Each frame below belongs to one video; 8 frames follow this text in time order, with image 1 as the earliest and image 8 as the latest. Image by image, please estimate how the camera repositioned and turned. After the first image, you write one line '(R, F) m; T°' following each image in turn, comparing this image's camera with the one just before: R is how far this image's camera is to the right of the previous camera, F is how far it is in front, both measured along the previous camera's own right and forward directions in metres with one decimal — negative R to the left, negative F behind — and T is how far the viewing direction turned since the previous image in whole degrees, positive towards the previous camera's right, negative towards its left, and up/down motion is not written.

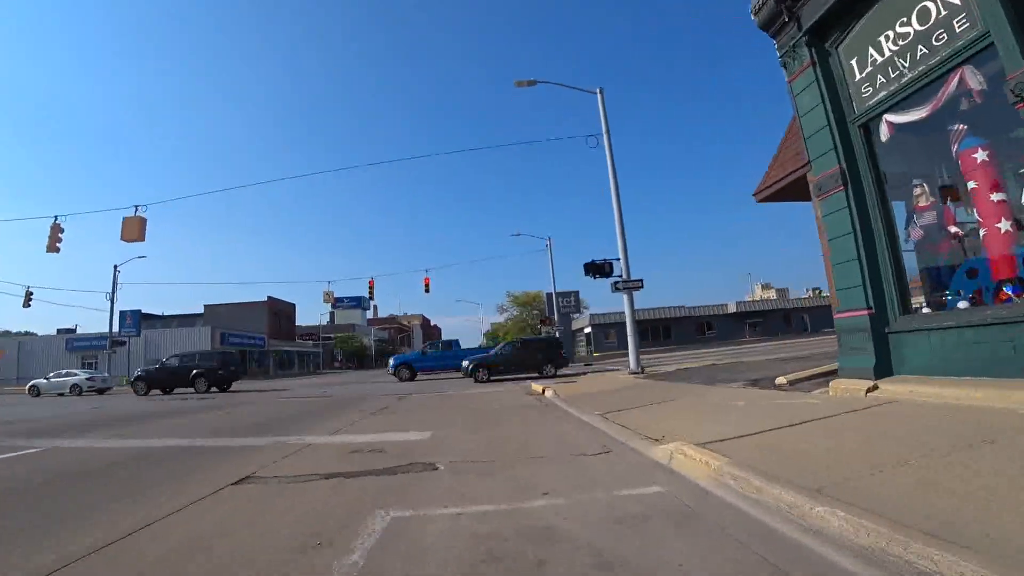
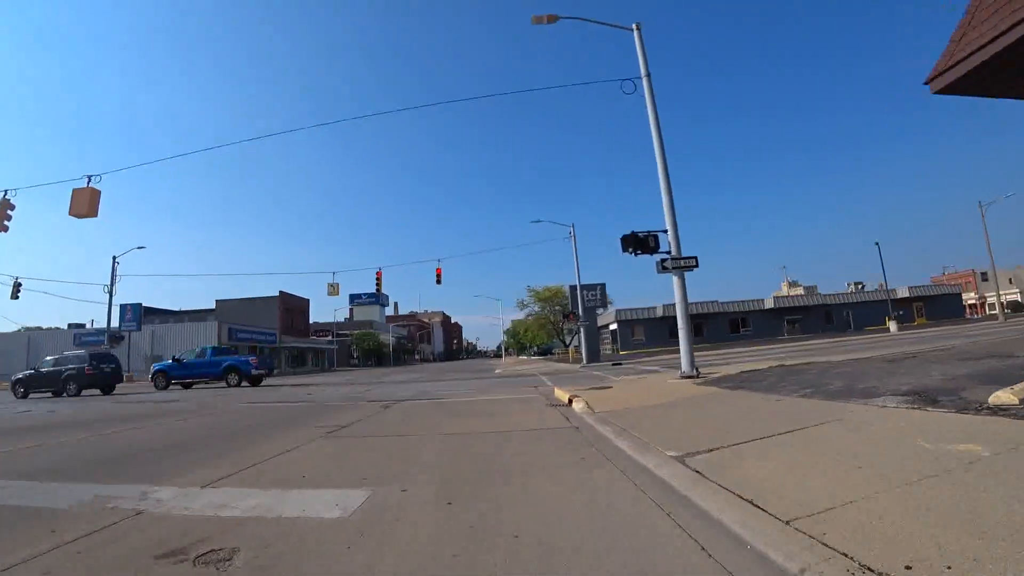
(+0.1, +4.8) m; -2°
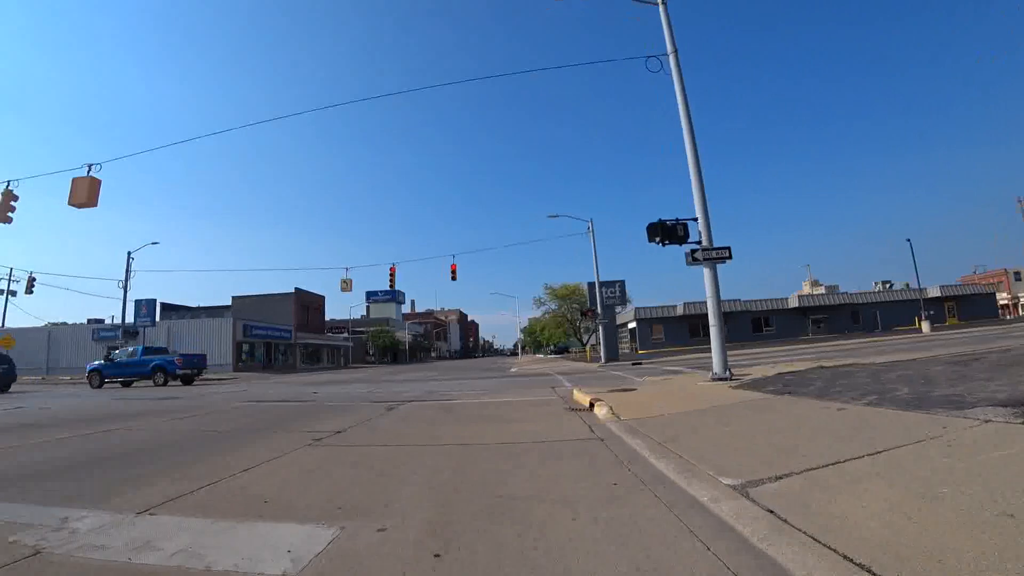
(0.0, +1.3) m; -2°
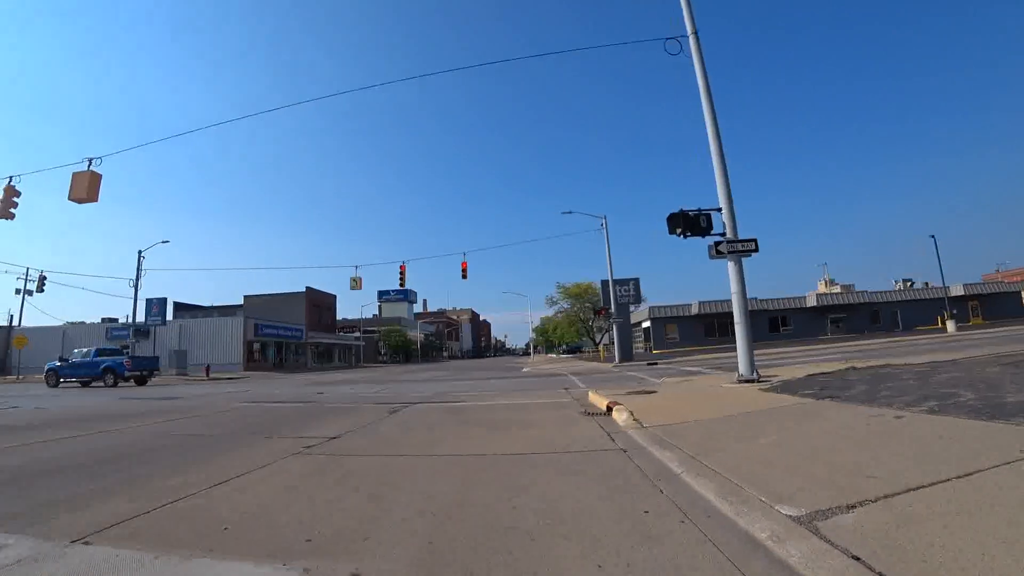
(0.0, +0.9) m; -1°
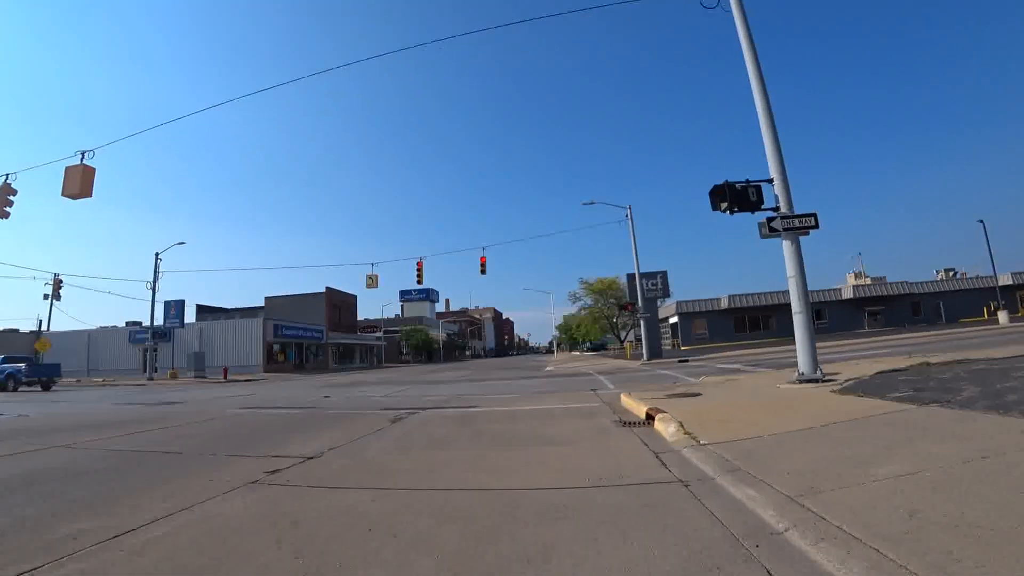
(+0.1, +1.9) m; -2°
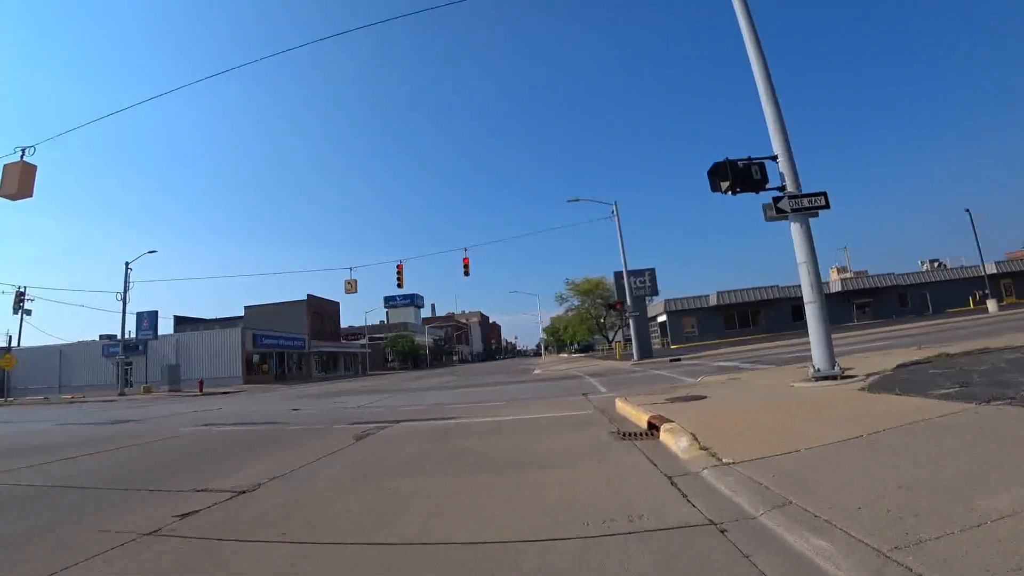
(+0.1, +1.4) m; +1°
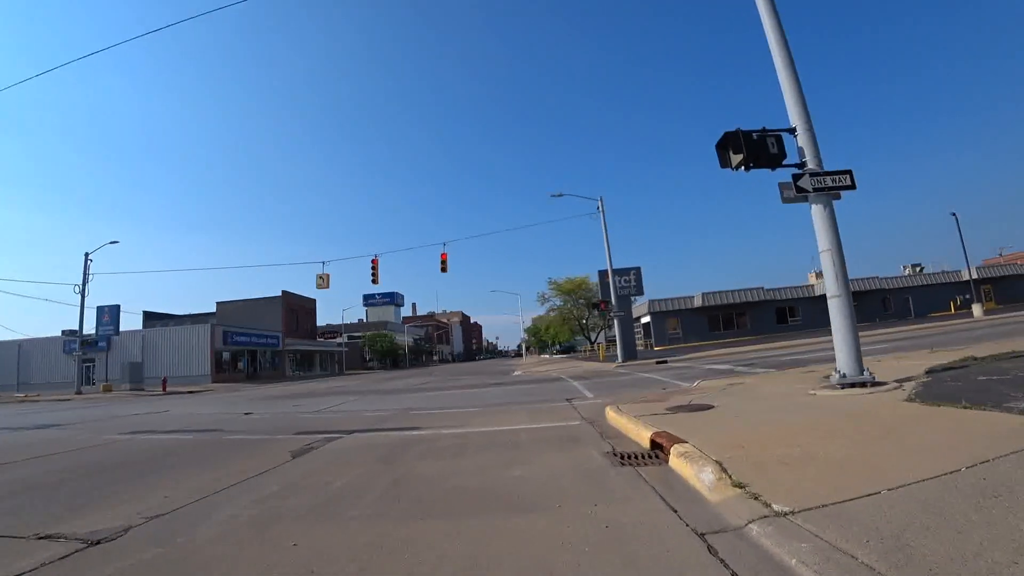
(+0.1, +1.7) m; +2°
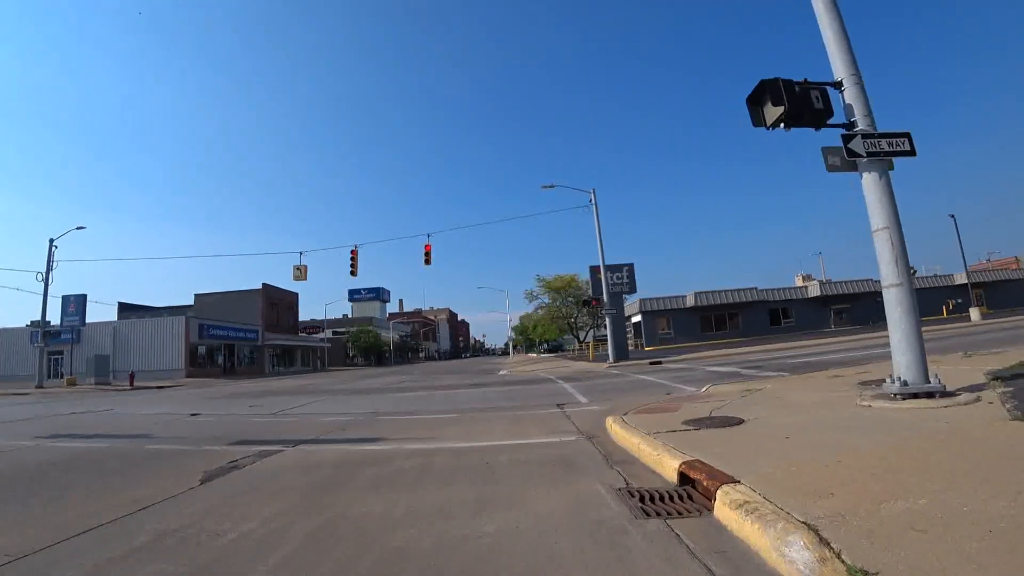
(+0.1, +1.9) m; +1°
